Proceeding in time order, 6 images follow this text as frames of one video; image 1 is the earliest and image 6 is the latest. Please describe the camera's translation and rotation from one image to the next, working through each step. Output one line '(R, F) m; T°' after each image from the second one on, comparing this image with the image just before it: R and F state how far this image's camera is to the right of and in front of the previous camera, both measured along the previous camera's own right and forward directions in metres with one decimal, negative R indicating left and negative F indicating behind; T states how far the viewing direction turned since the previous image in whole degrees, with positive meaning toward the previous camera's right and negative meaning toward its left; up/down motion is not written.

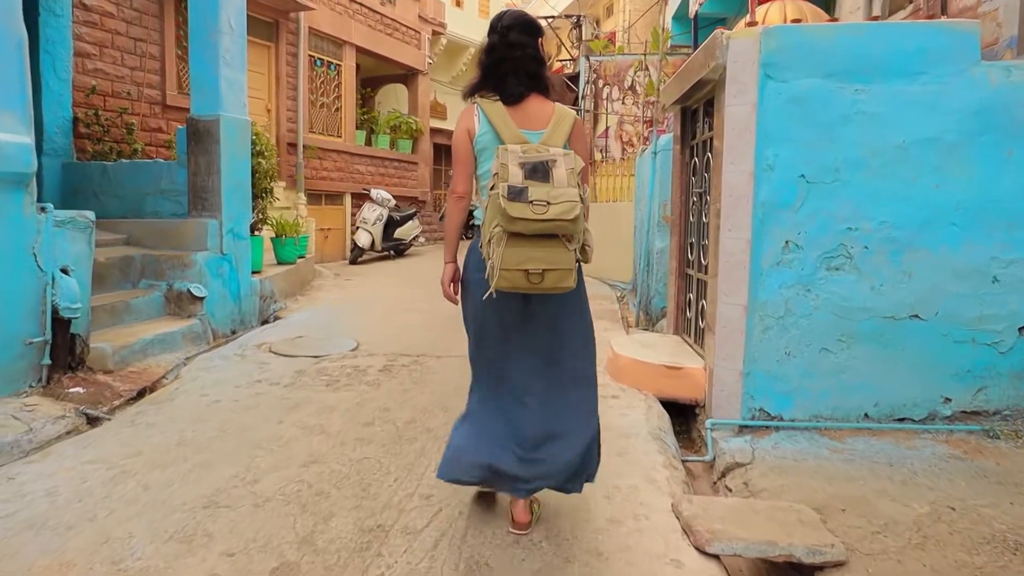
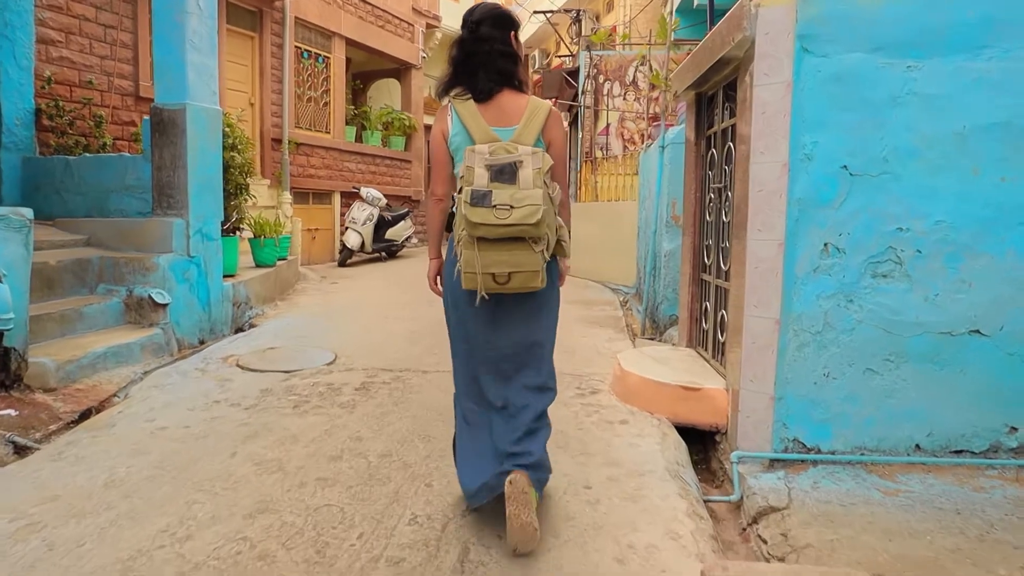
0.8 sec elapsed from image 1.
(0.0, +0.5) m; 0°
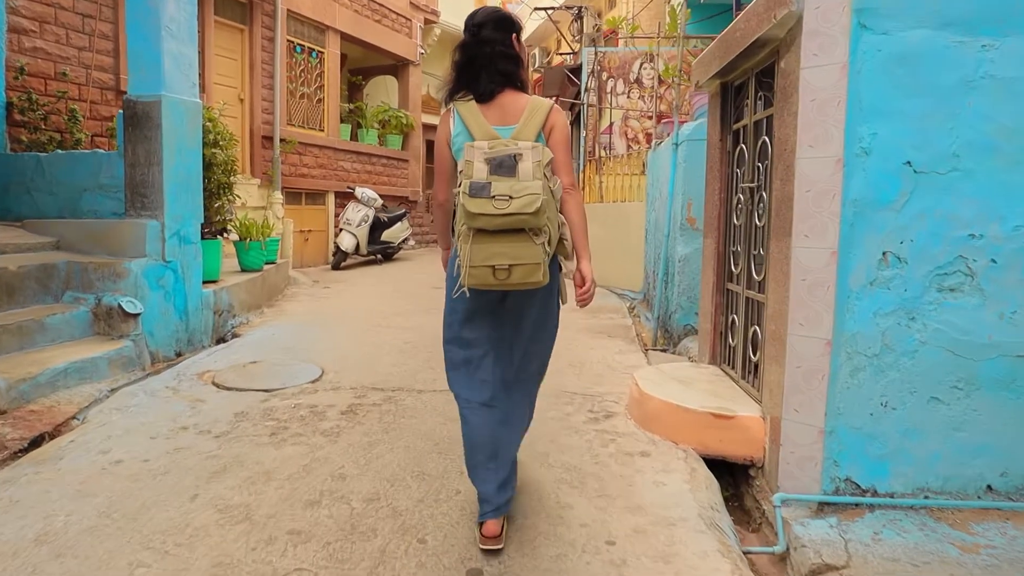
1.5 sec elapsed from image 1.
(0.0, +0.4) m; 0°
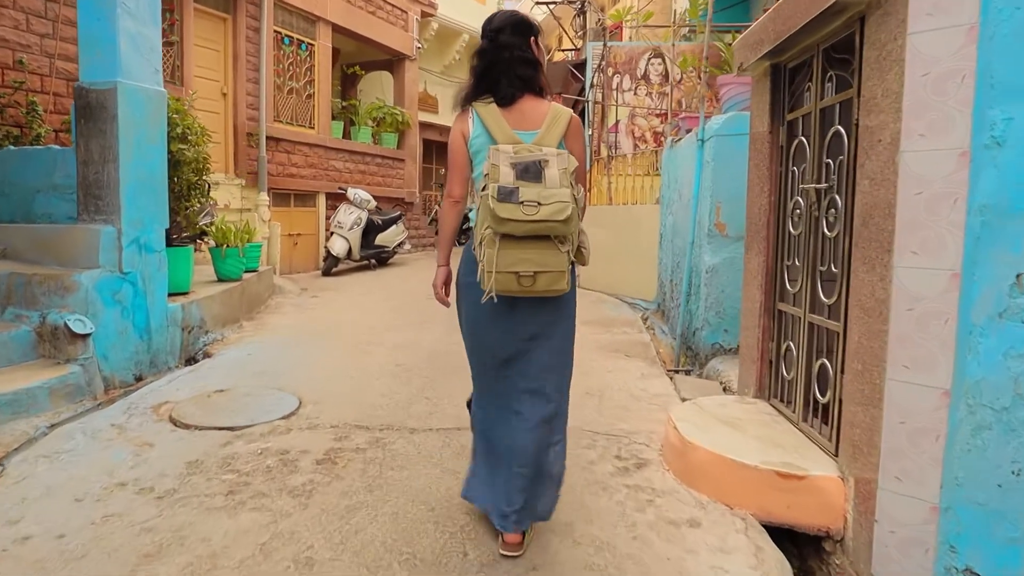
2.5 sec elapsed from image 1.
(-0.1, +0.6) m; 0°
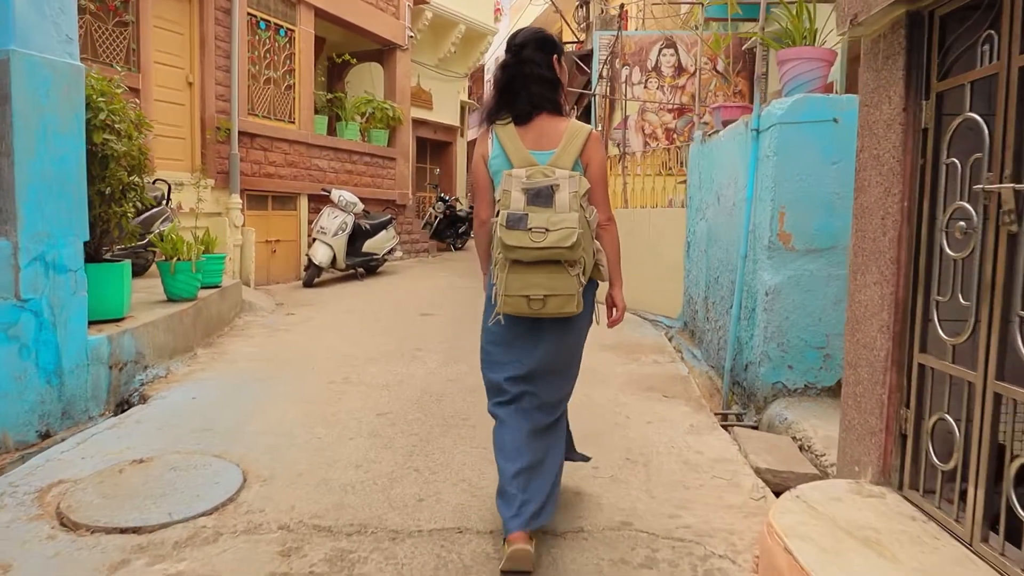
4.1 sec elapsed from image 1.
(-0.1, +0.9) m; 0°
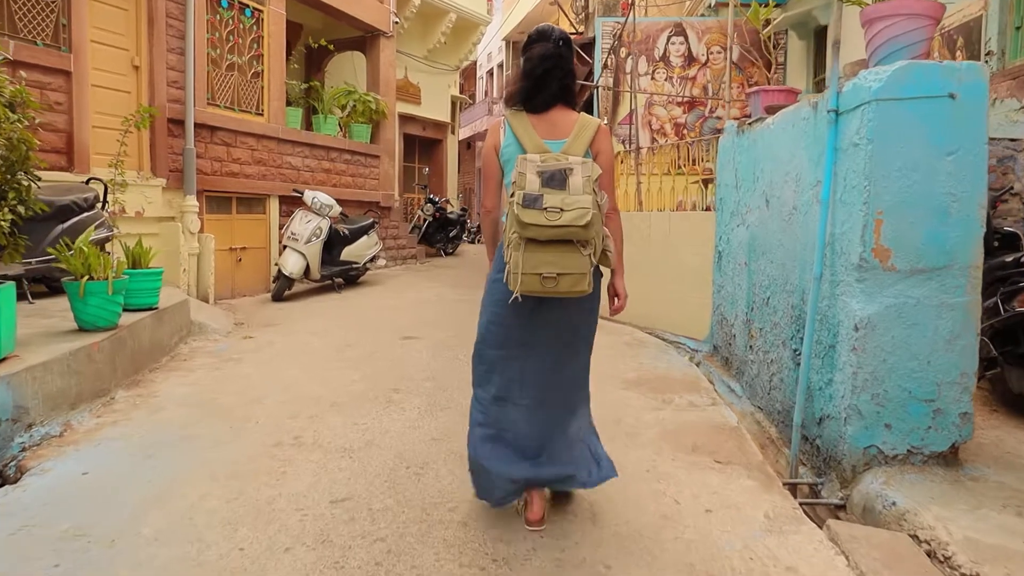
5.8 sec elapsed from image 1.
(-0.1, +1.0) m; +1°
